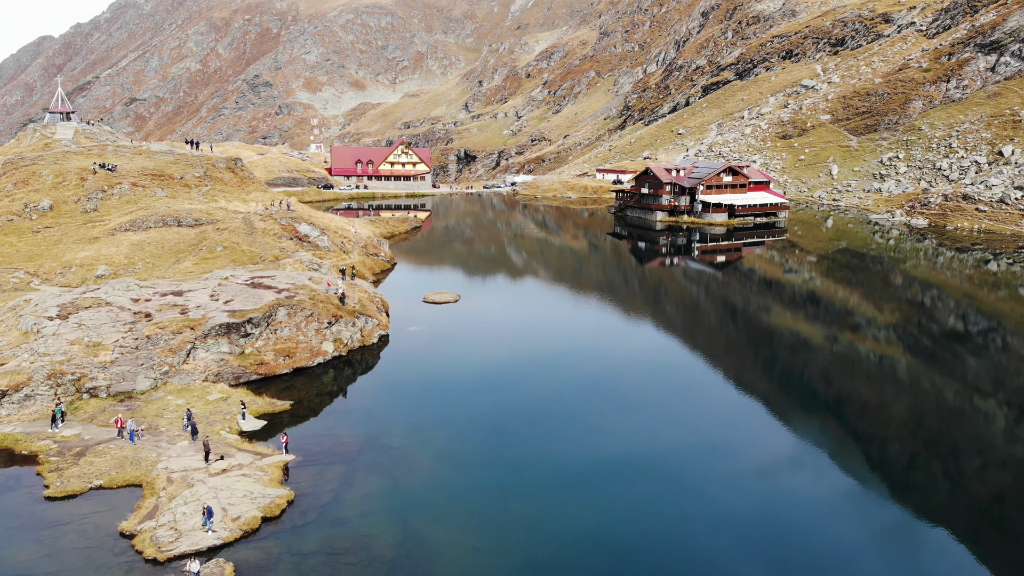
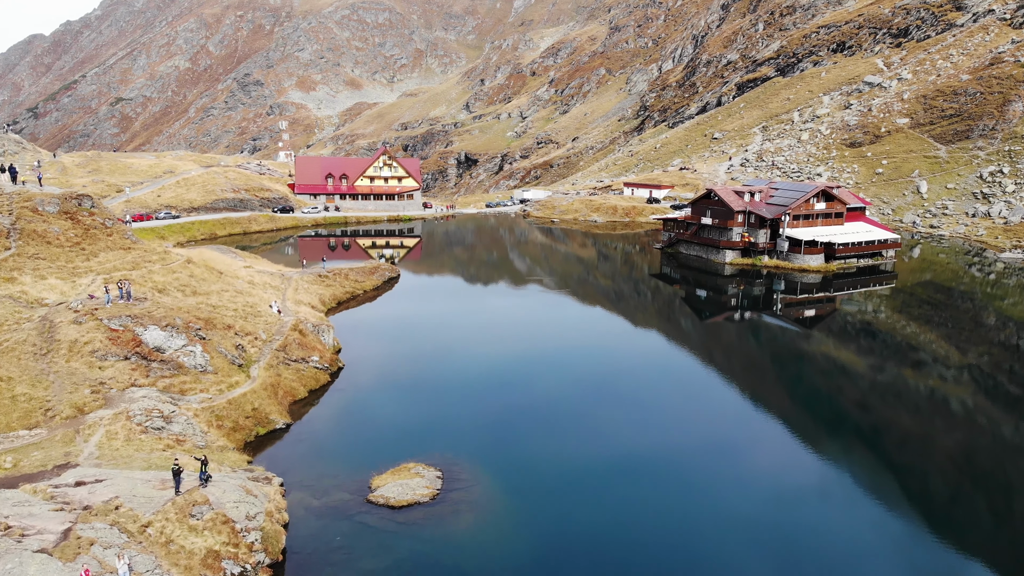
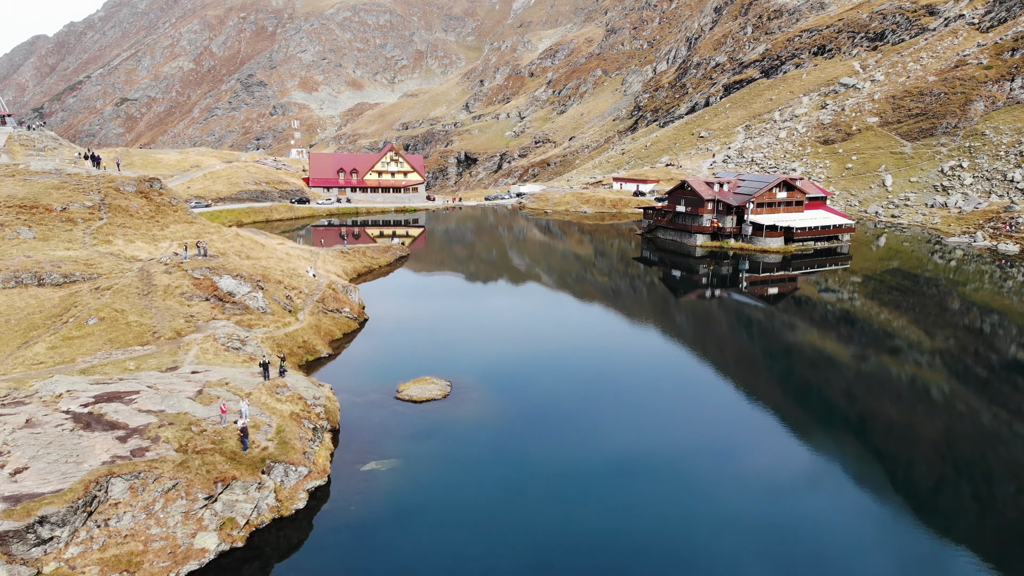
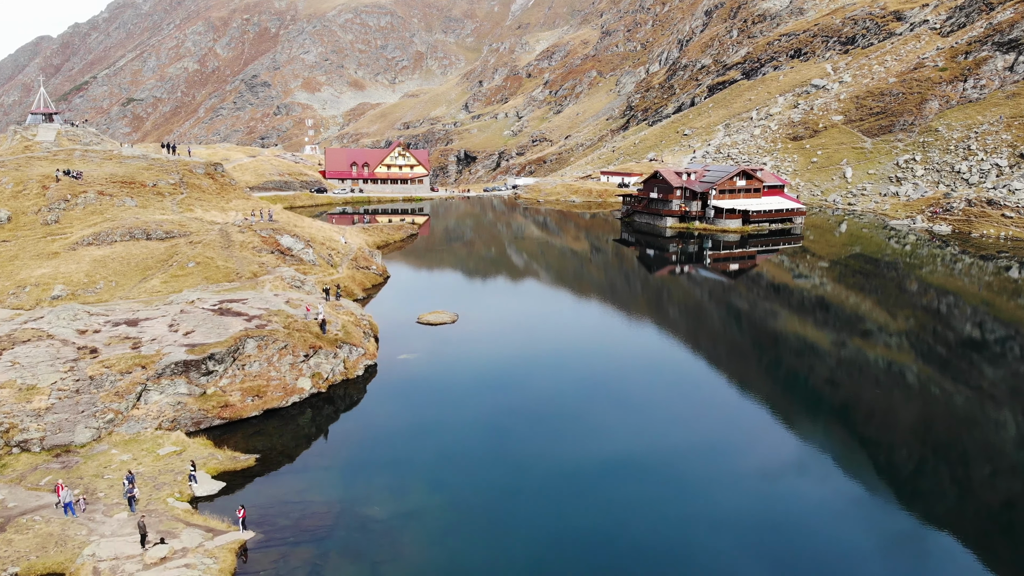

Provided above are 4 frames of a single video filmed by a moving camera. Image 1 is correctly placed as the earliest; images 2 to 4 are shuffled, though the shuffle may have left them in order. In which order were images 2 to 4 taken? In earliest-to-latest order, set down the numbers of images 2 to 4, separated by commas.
4, 3, 2
